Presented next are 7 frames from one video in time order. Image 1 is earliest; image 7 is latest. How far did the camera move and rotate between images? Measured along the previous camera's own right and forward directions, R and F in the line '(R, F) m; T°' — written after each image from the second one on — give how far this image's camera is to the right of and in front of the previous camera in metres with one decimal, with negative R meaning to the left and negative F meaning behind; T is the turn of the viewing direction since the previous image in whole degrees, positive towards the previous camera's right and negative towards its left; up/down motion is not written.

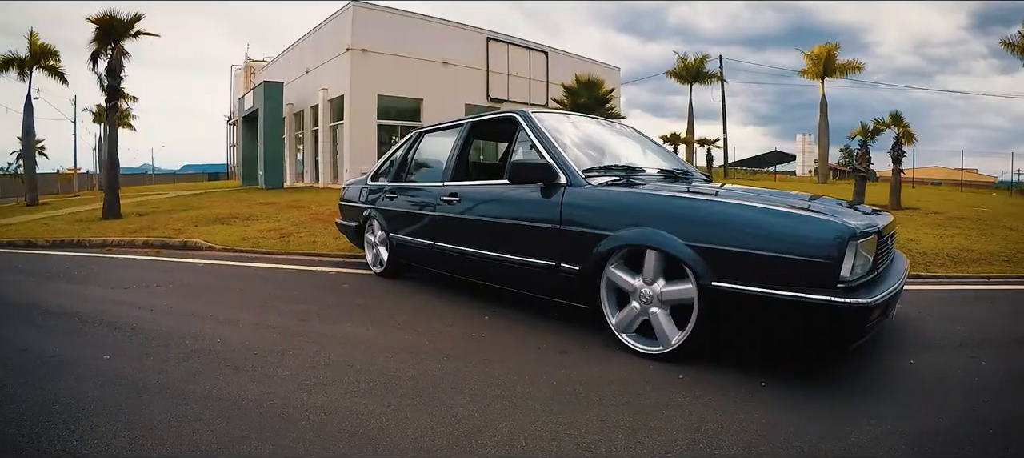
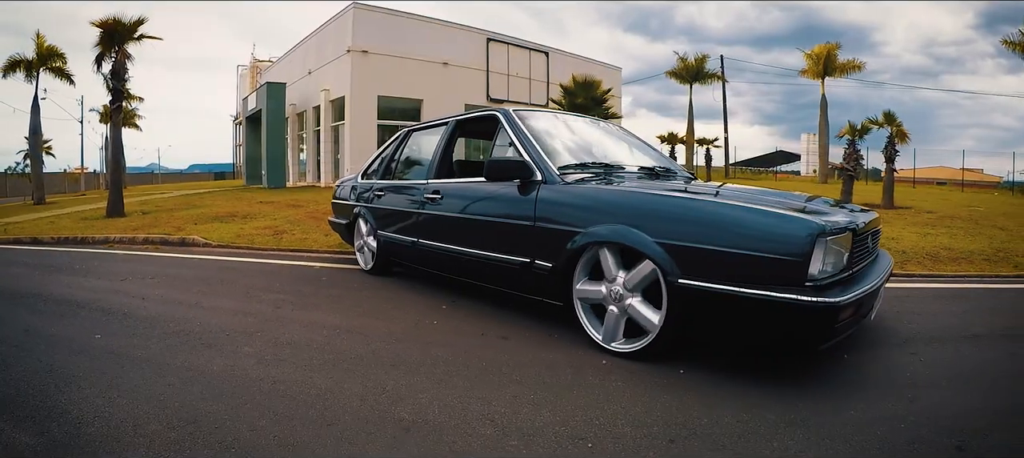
(+0.2, -0.2) m; 0°
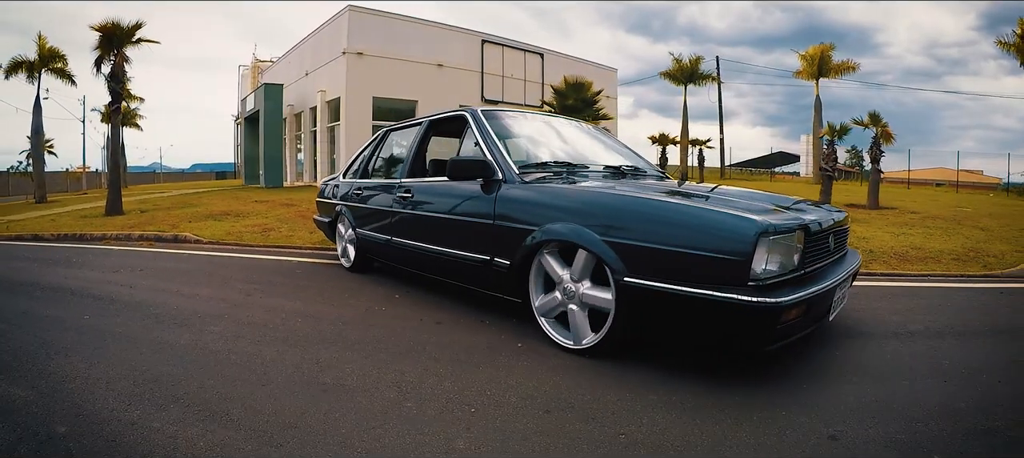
(+0.2, -0.2) m; 0°
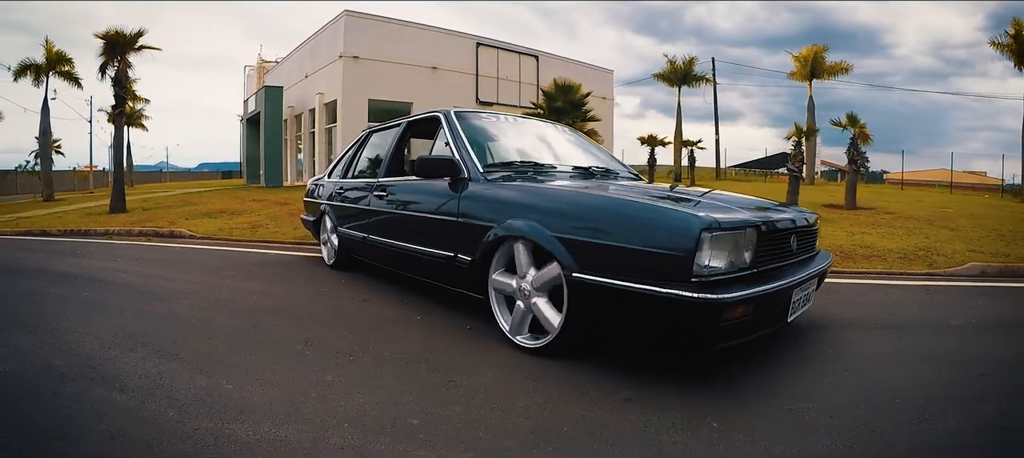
(+0.3, -0.4) m; 0°
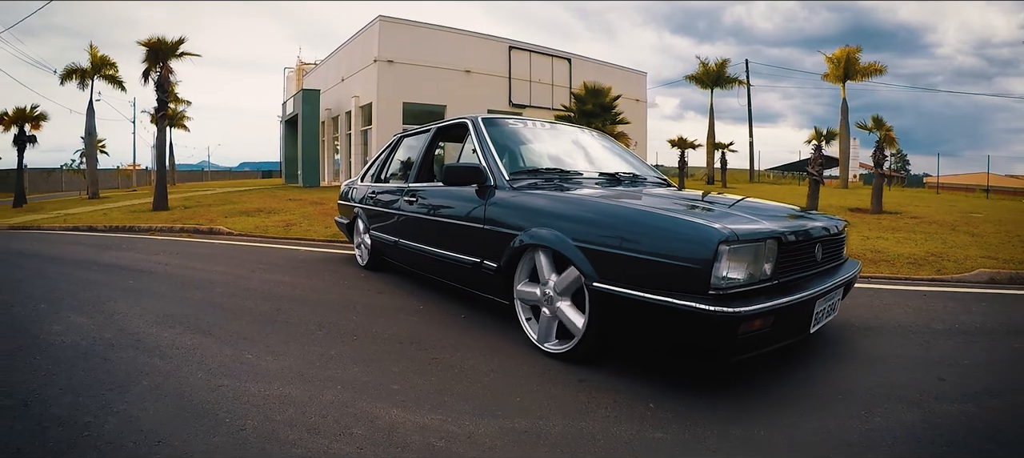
(+0.1, -0.2) m; -3°
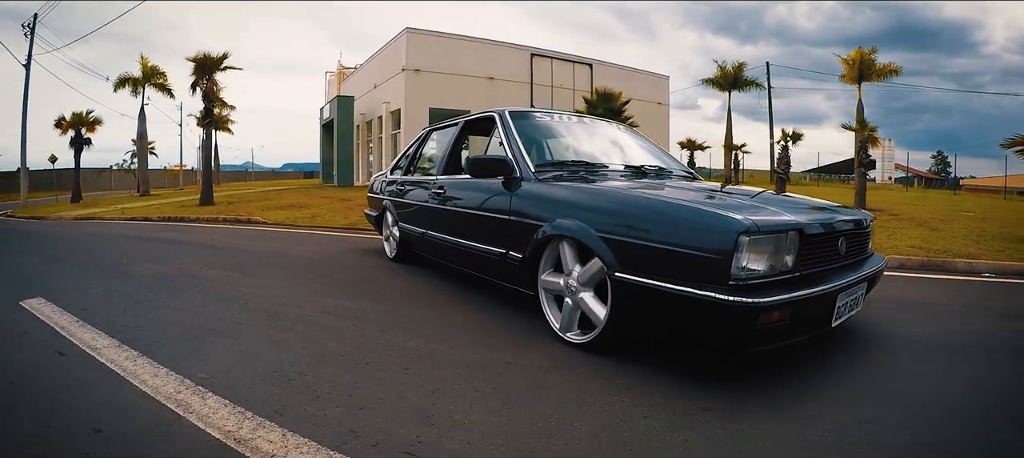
(+0.4, -0.7) m; -3°
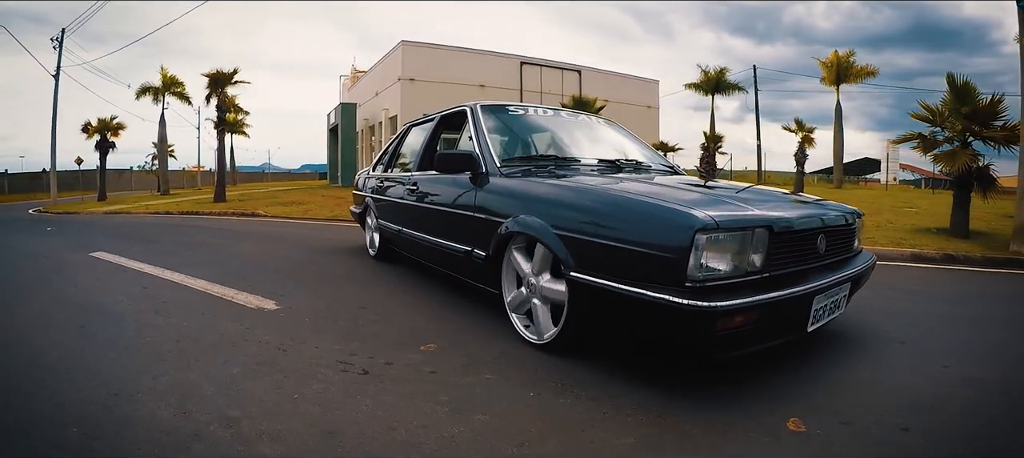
(+0.6, -1.0) m; -1°
